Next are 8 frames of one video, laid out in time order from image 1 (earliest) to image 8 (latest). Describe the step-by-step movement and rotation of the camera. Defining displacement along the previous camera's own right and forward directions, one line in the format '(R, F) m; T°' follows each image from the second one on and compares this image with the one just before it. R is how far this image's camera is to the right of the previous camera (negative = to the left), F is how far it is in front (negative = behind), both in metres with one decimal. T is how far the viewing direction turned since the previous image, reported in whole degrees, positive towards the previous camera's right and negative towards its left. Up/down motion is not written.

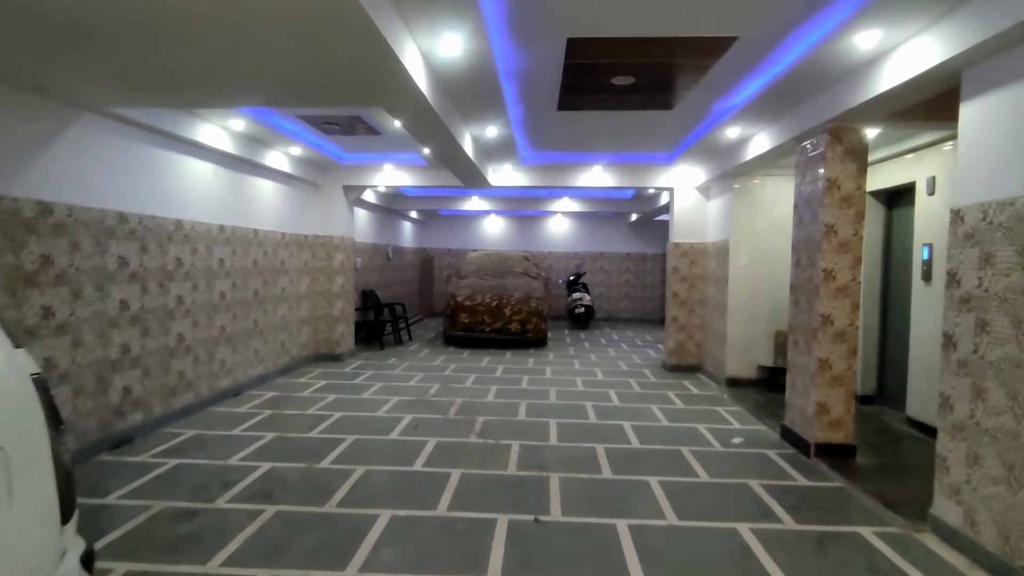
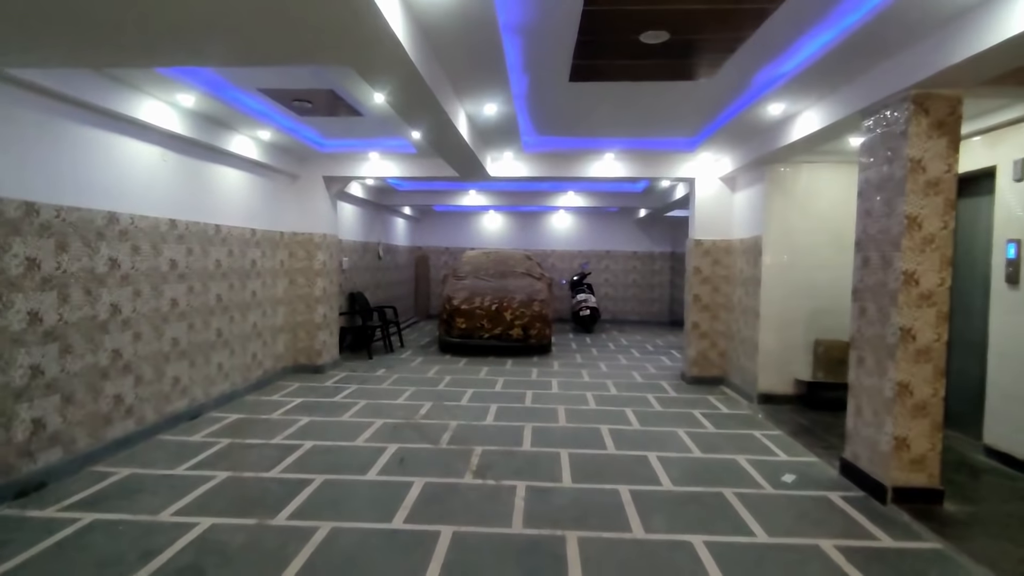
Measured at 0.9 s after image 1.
(0.0, +0.8) m; 0°
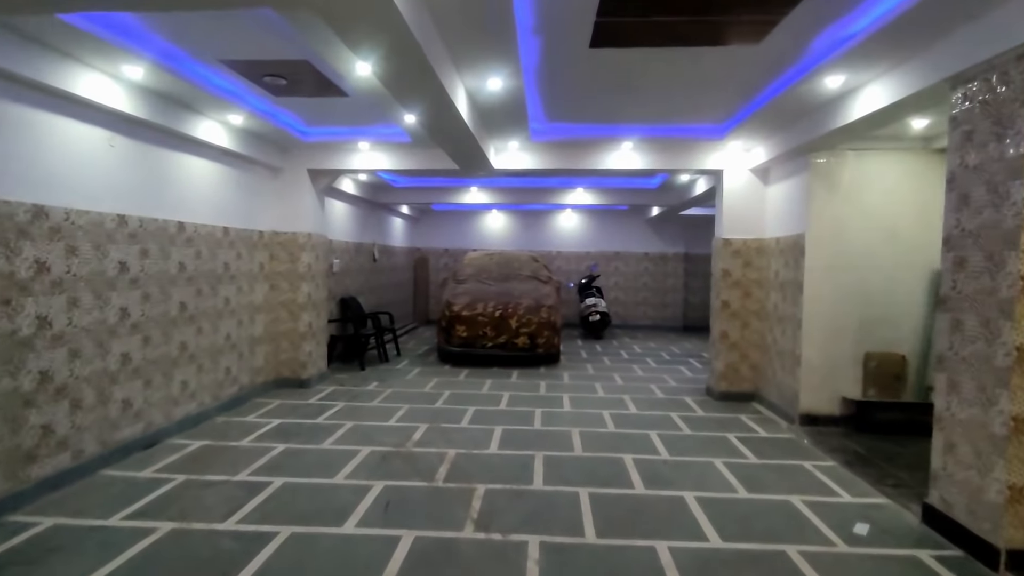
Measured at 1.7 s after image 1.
(0.0, +0.7) m; 0°
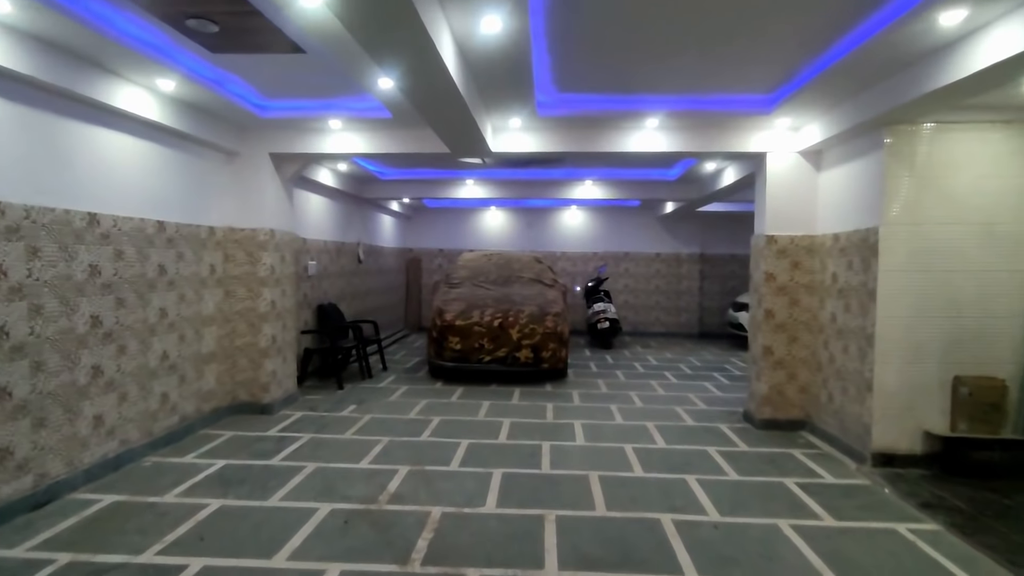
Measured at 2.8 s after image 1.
(0.0, +0.9) m; 0°
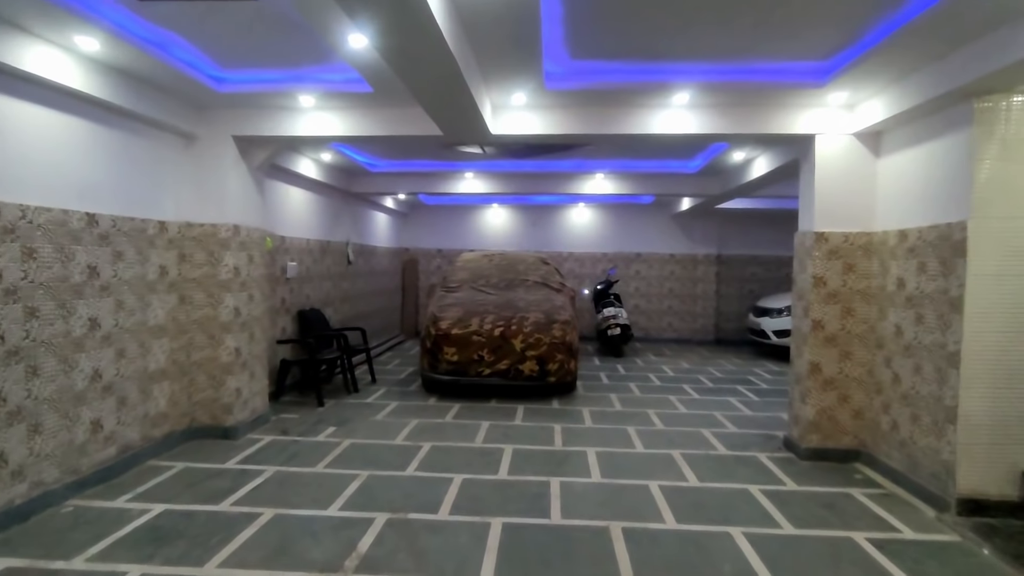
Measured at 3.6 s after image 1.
(0.0, +0.7) m; 0°
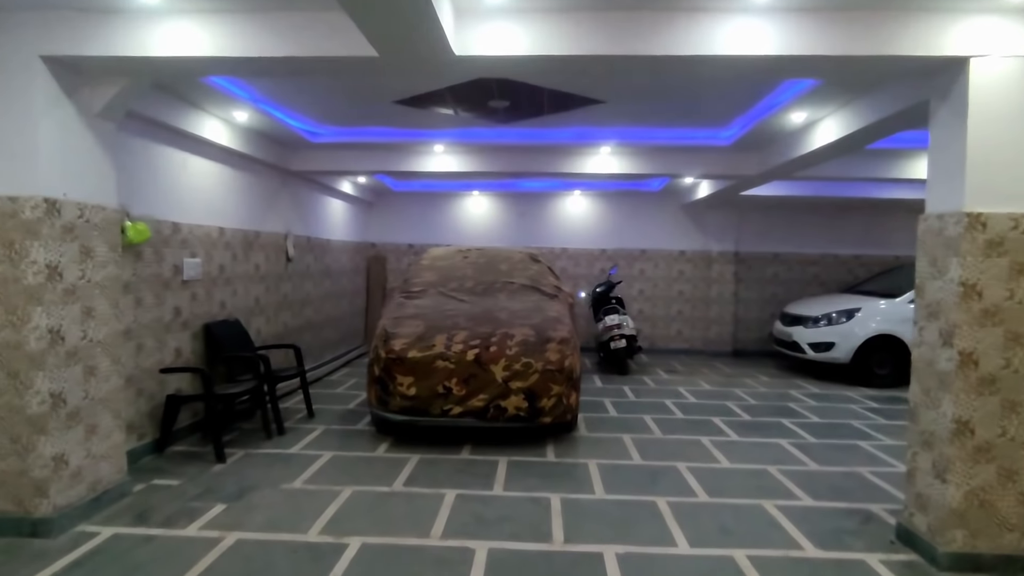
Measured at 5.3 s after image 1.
(+0.1, +1.5) m; +1°
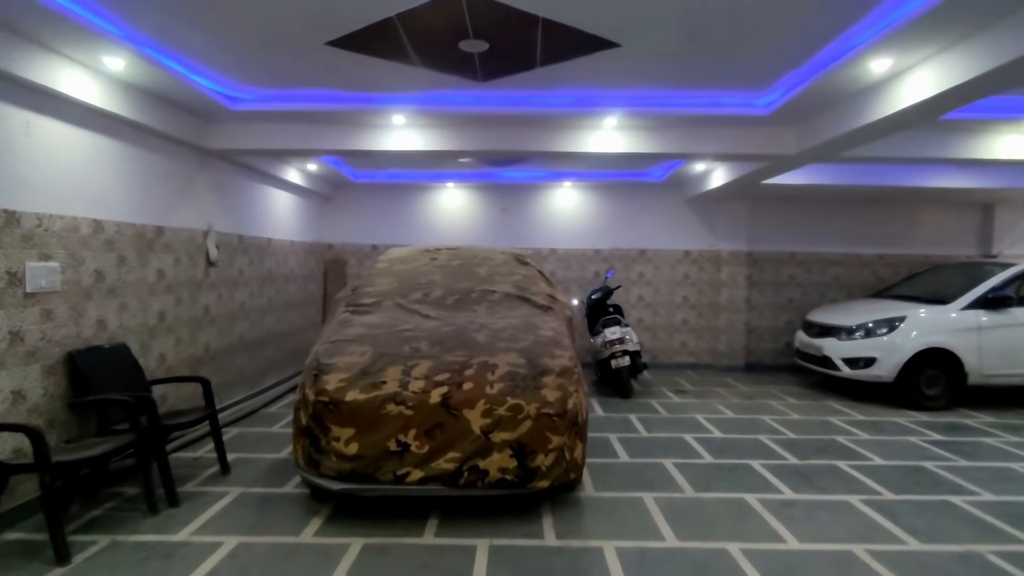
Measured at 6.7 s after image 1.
(0.0, +1.2) m; +2°
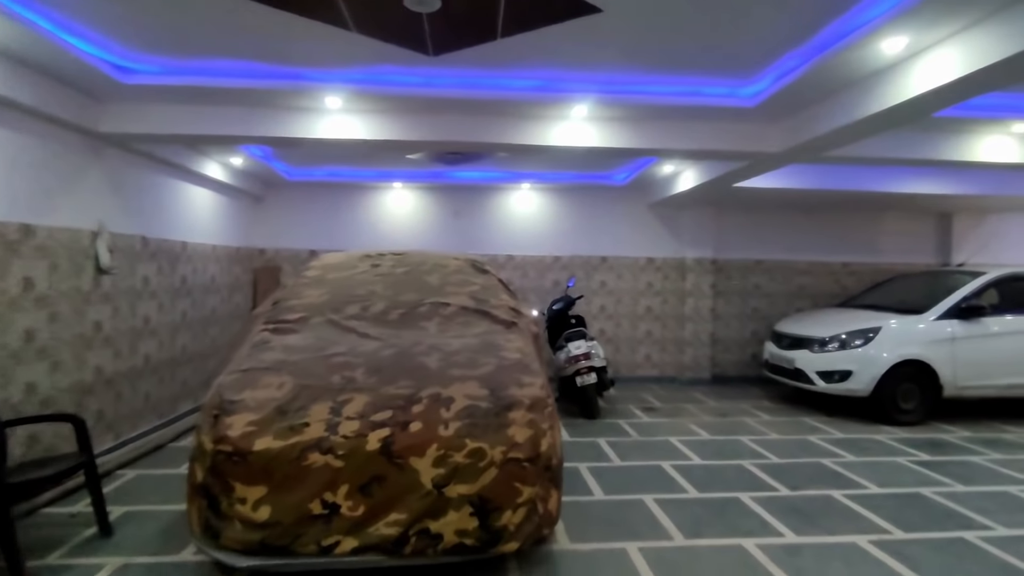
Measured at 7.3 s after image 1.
(0.0, +0.6) m; +5°
